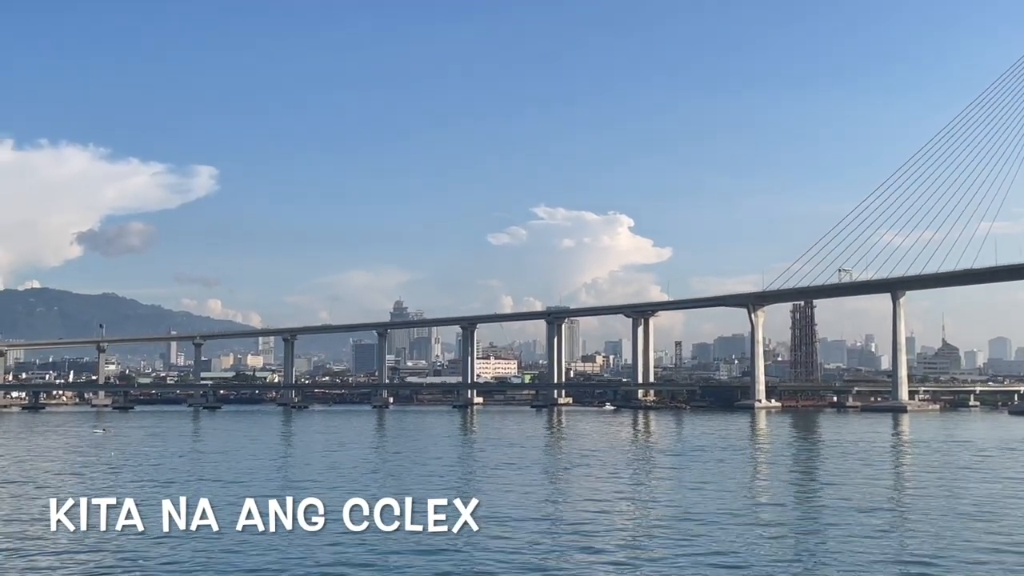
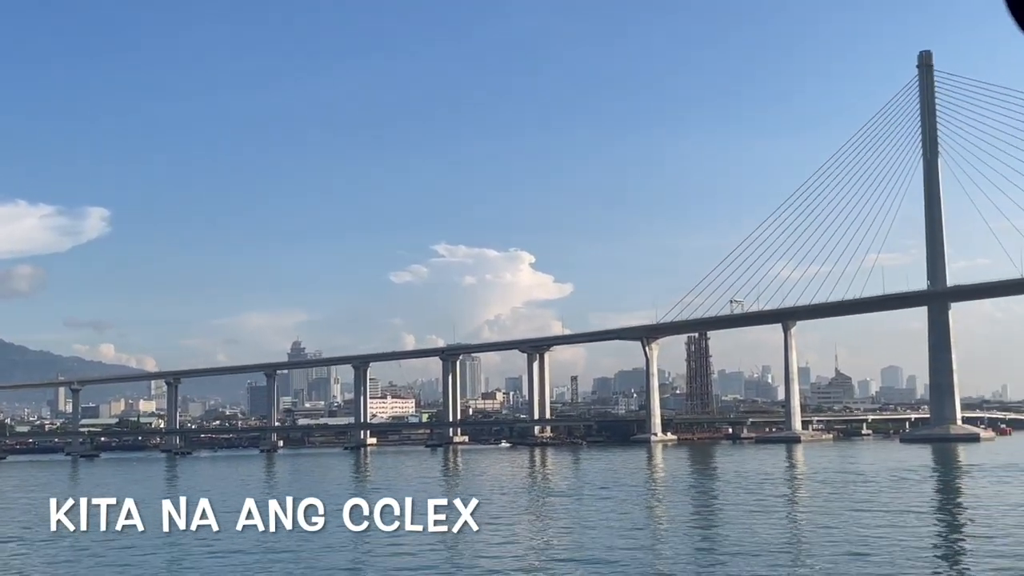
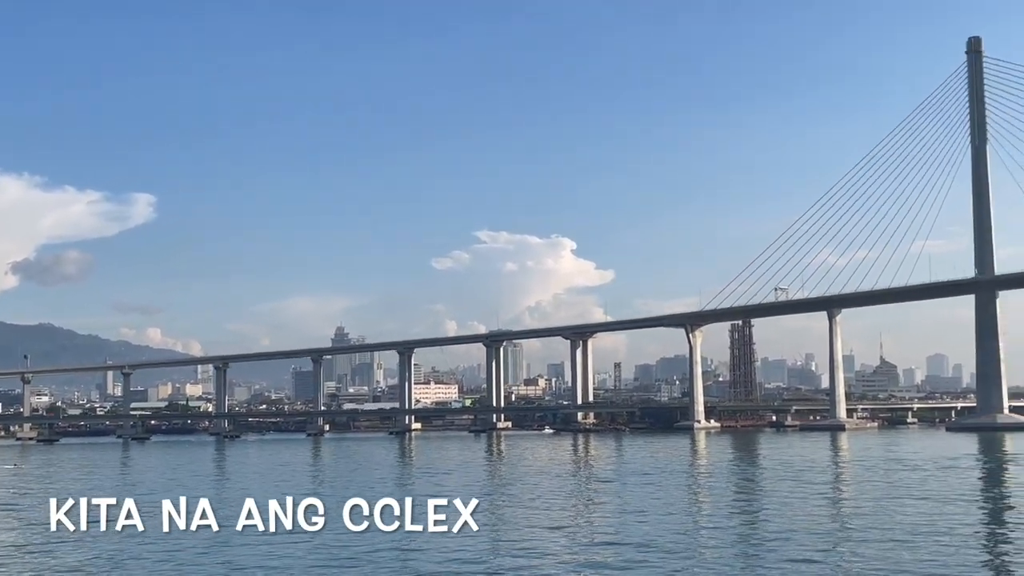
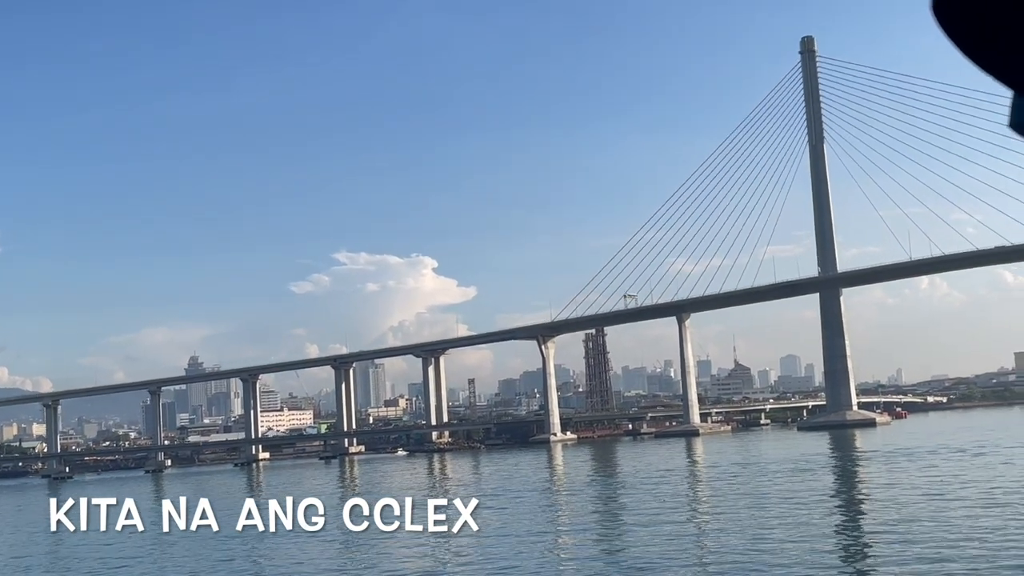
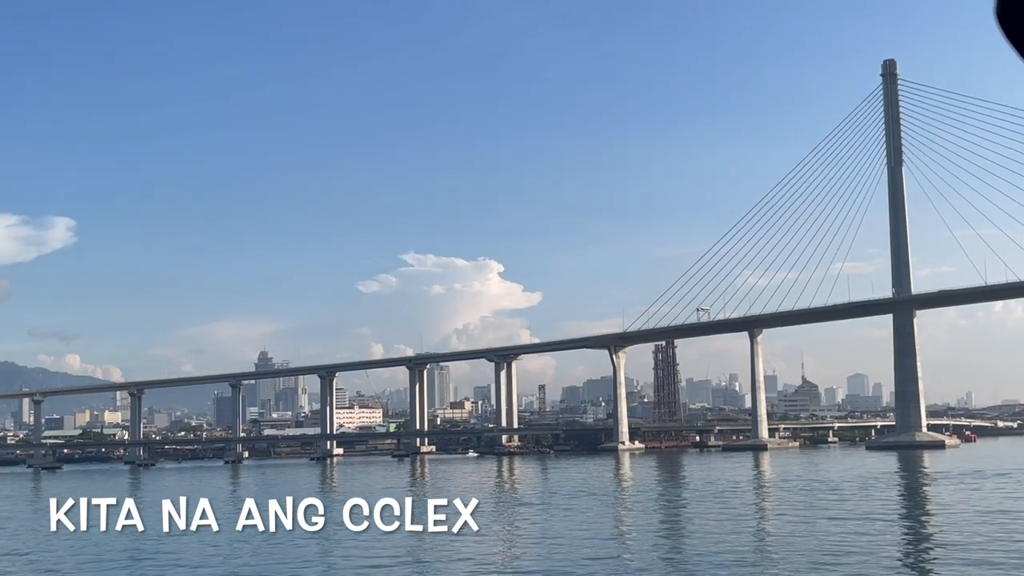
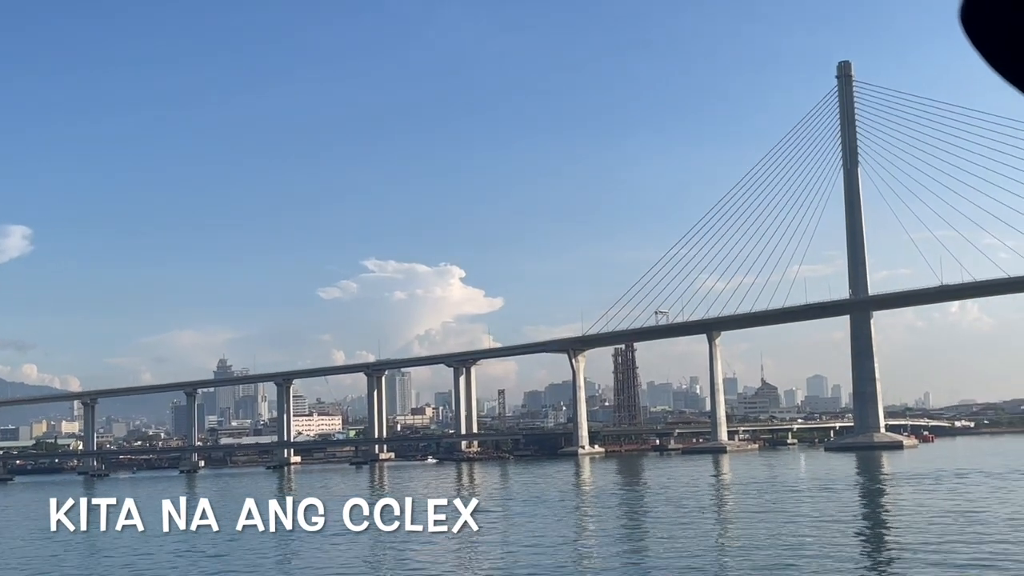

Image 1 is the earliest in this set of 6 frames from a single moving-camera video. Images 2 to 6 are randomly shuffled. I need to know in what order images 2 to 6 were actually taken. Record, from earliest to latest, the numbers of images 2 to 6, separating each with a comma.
3, 2, 5, 6, 4
